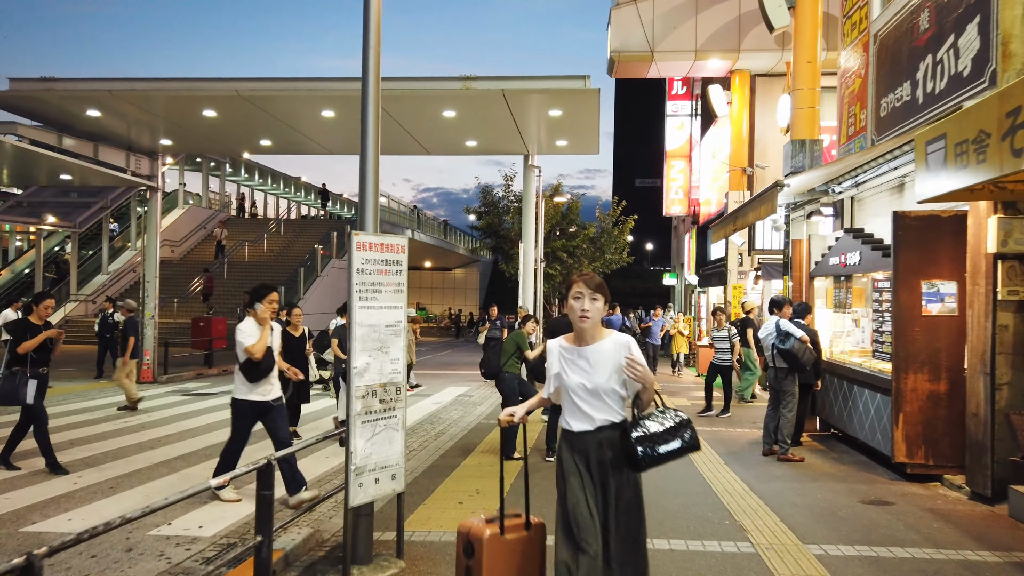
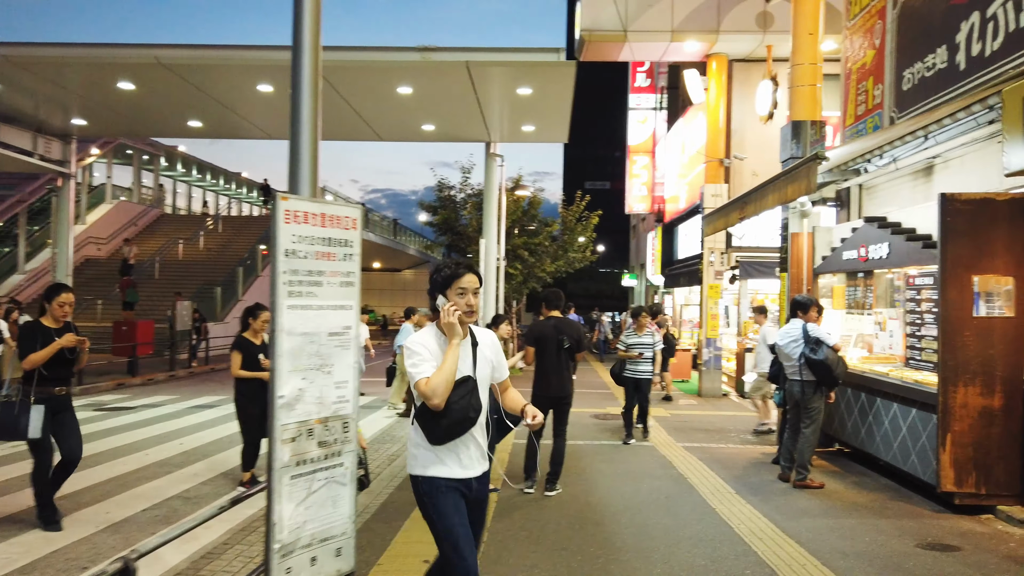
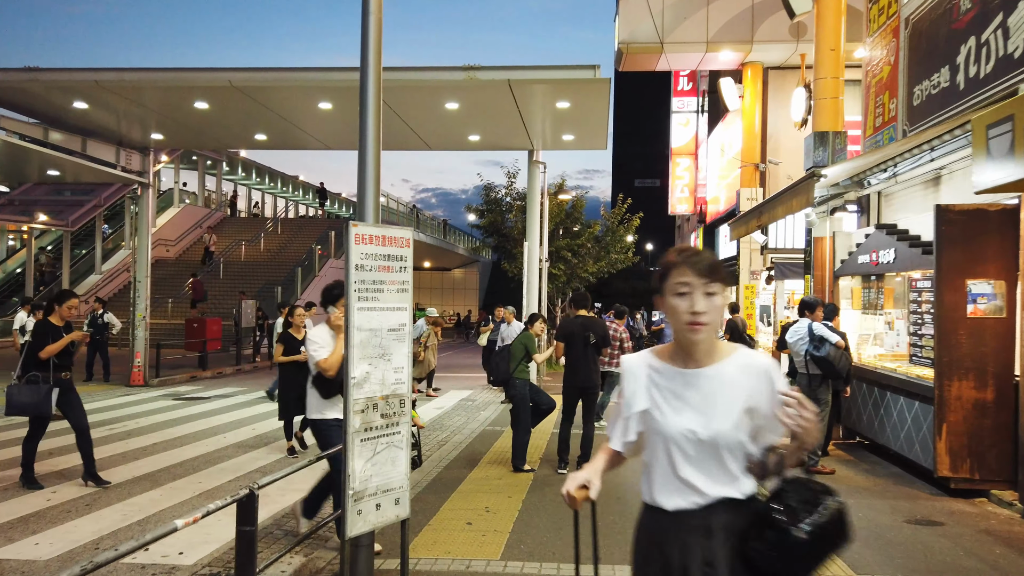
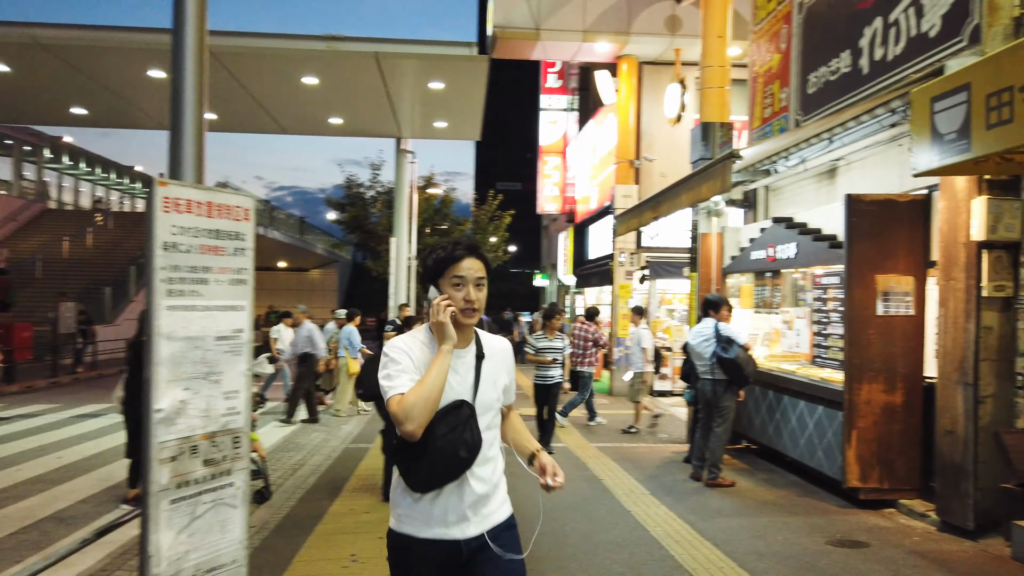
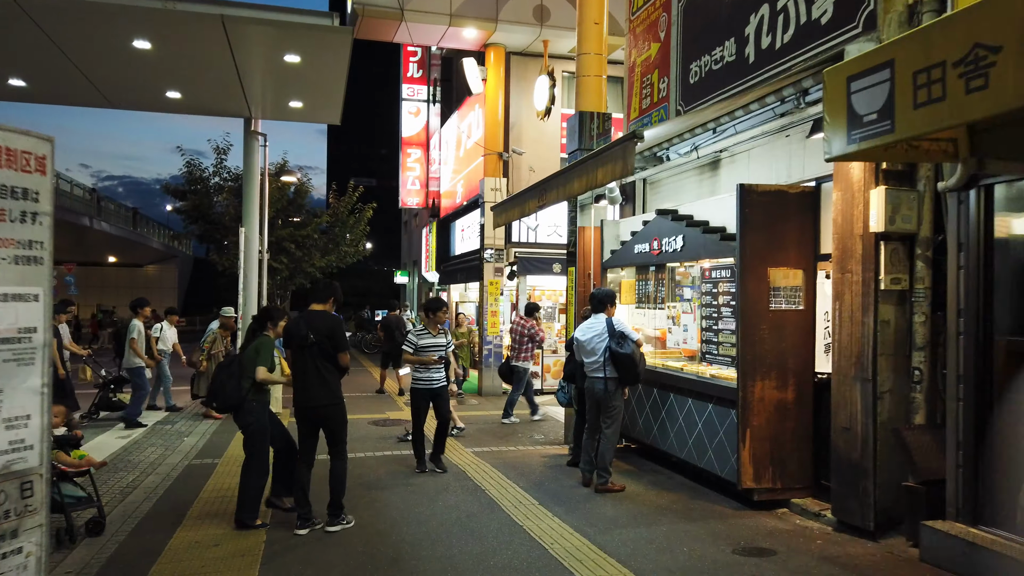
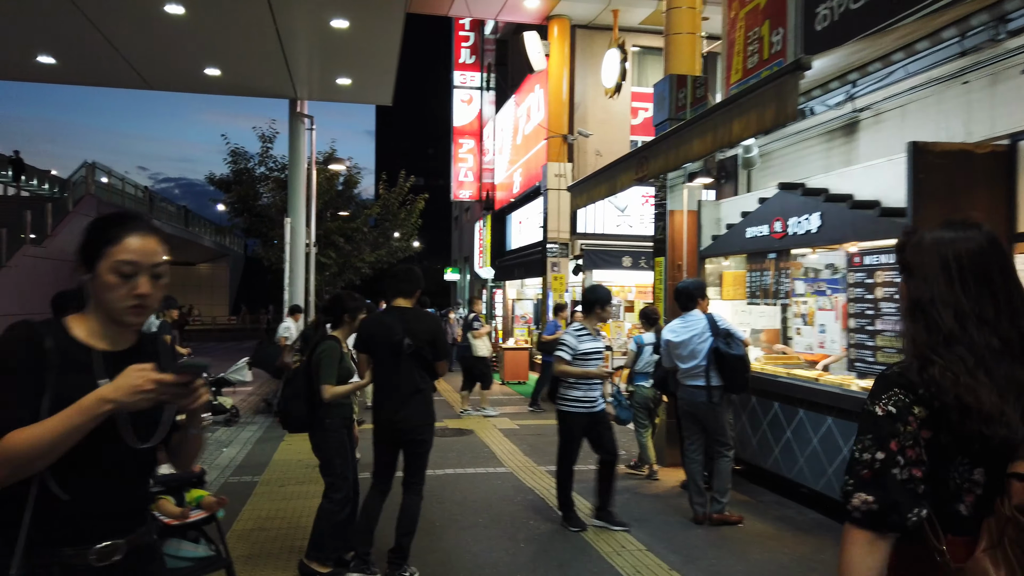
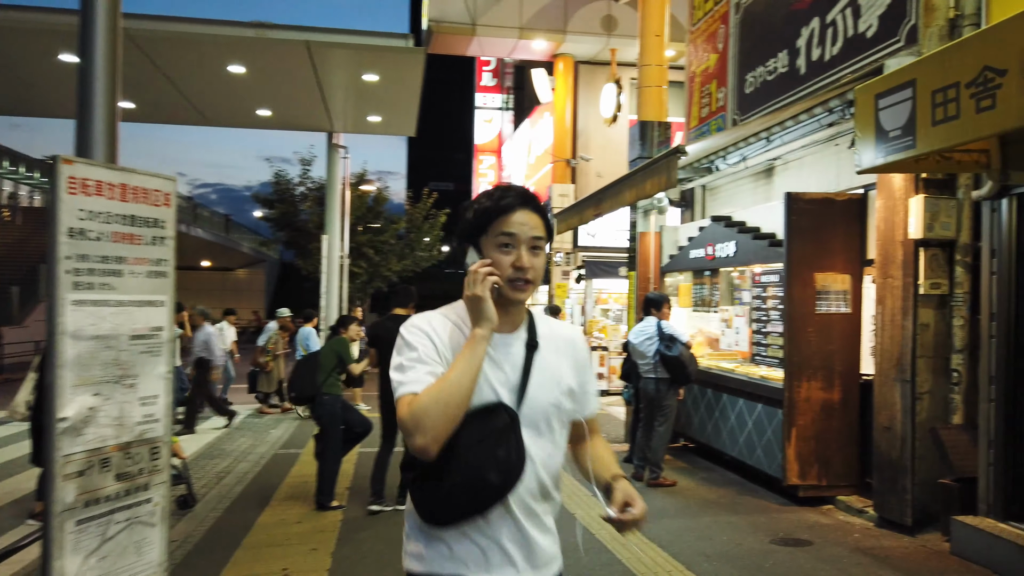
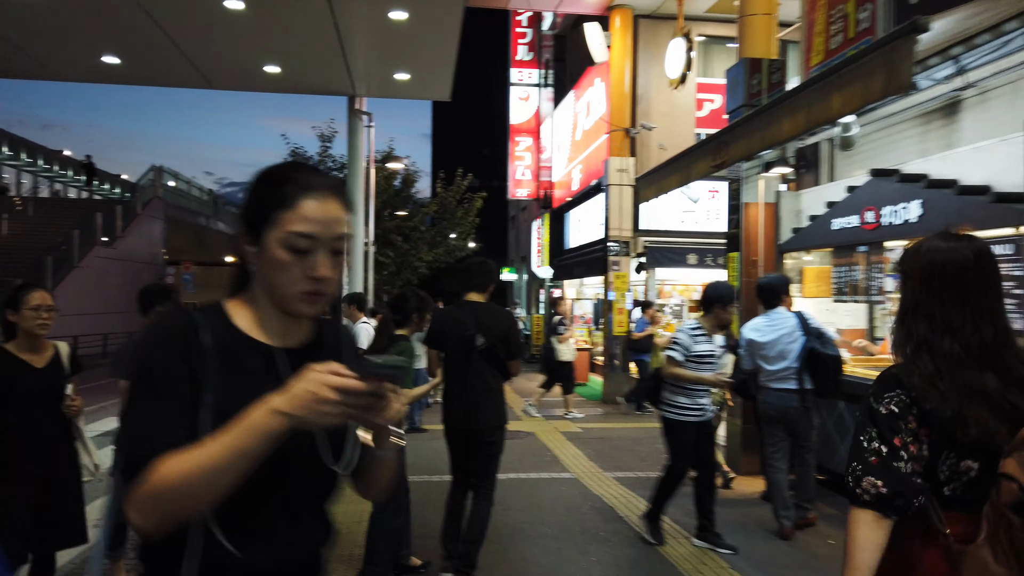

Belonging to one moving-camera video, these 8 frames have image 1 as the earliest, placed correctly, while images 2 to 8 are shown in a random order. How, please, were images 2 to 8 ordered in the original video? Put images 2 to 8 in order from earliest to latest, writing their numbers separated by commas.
3, 2, 4, 7, 5, 6, 8
